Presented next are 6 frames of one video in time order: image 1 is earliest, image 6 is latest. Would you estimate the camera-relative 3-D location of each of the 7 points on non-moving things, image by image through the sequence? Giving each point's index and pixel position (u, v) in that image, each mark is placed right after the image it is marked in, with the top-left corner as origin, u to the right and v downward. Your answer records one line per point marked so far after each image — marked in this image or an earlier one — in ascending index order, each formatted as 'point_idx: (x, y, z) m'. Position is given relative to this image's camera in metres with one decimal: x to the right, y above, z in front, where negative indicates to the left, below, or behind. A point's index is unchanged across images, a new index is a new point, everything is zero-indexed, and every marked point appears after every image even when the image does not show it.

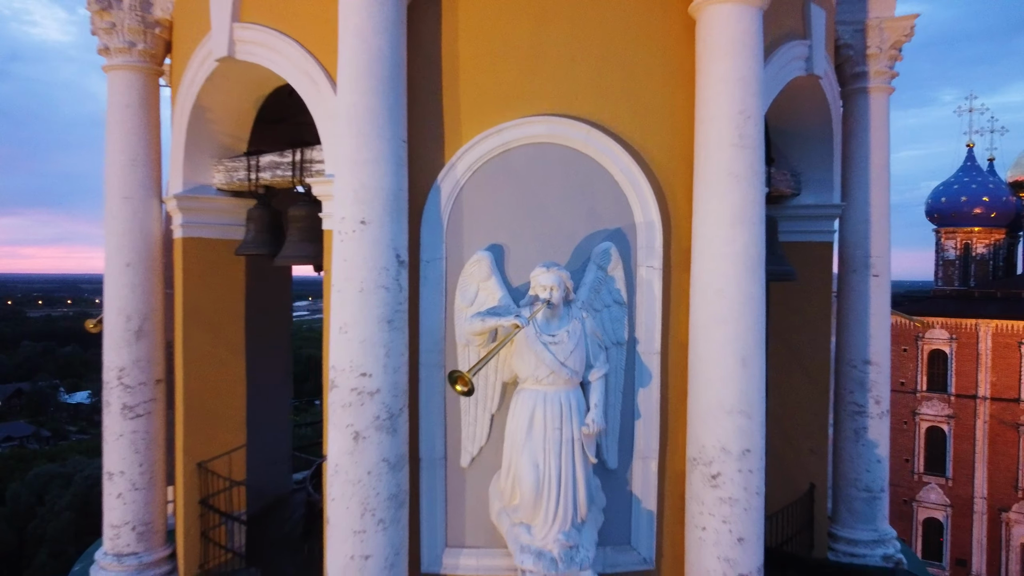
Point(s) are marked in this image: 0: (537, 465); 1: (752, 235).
0: (+0.1, -0.8, +3.2) m
1: (+1.1, +0.2, +3.3) m
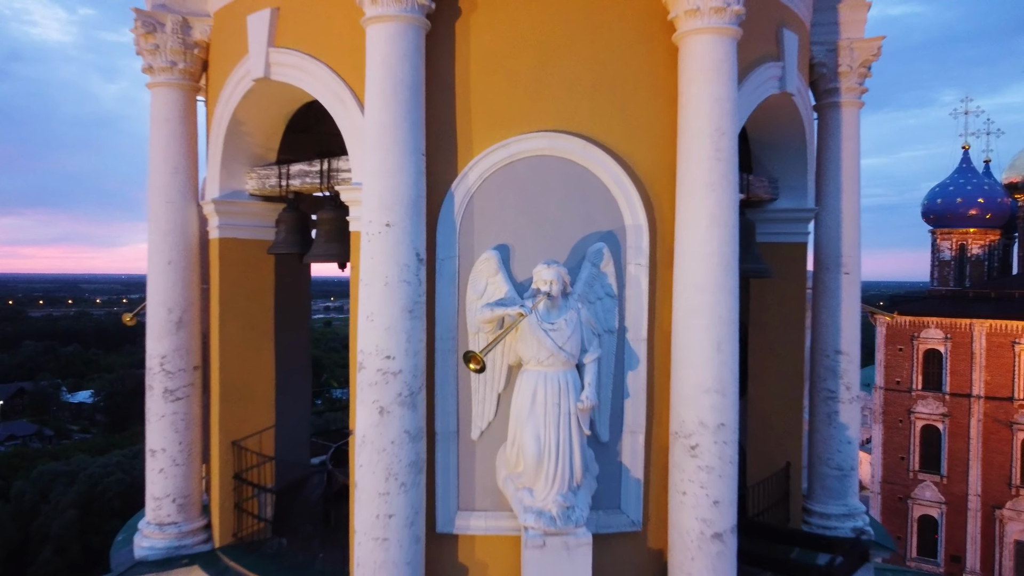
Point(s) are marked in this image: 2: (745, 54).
0: (+0.1, -0.8, +3.7) m
1: (+1.1, +0.3, +3.8) m
2: (+1.4, +1.4, +4.3) m
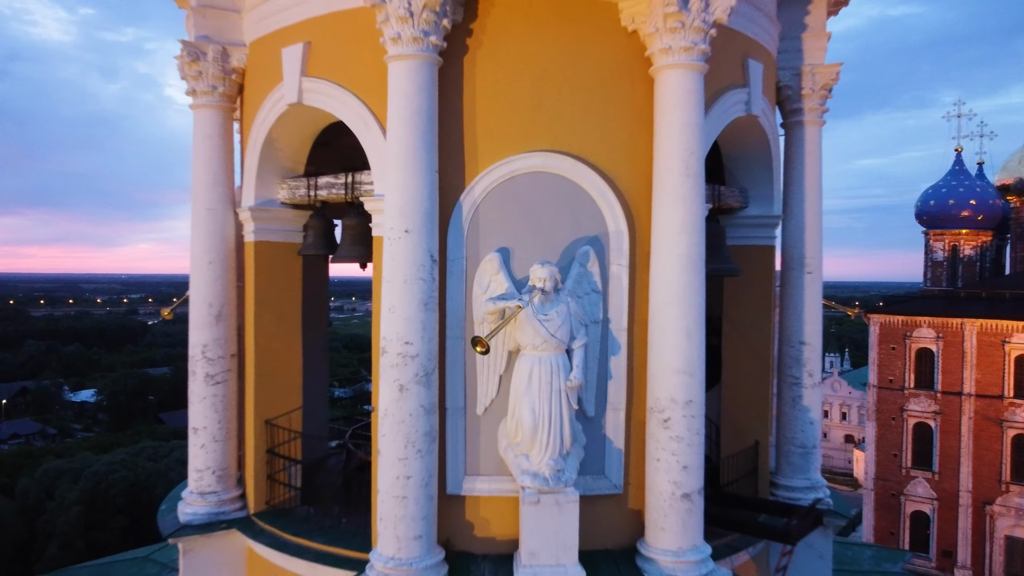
0: (+0.1, -0.7, +4.3) m
1: (+1.1, +0.3, +4.4) m
2: (+1.4, +1.4, +4.9) m
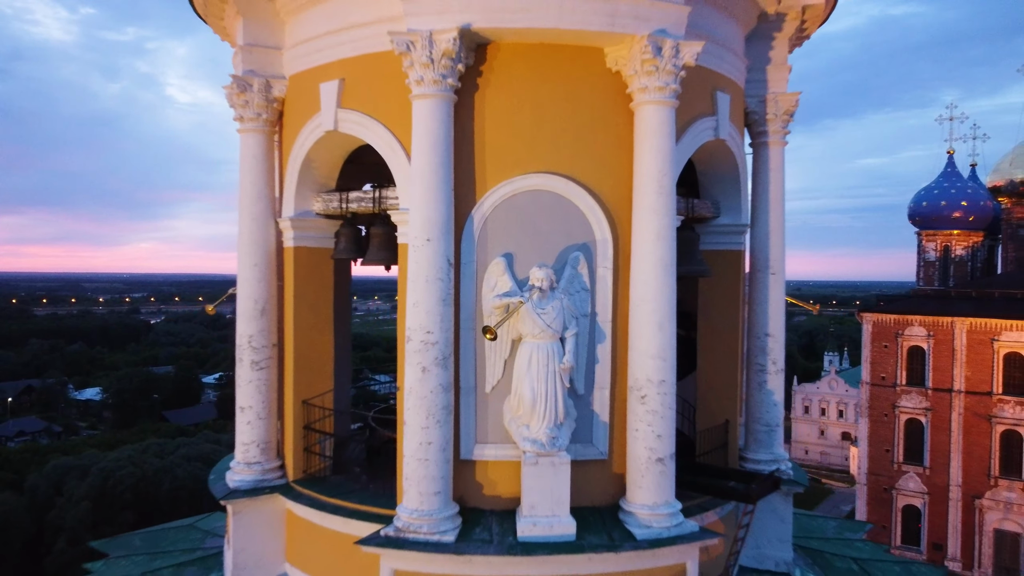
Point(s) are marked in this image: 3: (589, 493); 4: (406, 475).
0: (+0.2, -0.7, +5.2) m
1: (+1.1, +0.3, +5.3) m
2: (+1.4, +1.4, +5.8) m
3: (+0.6, -1.6, +5.6) m
4: (-0.8, -1.4, +5.3) m
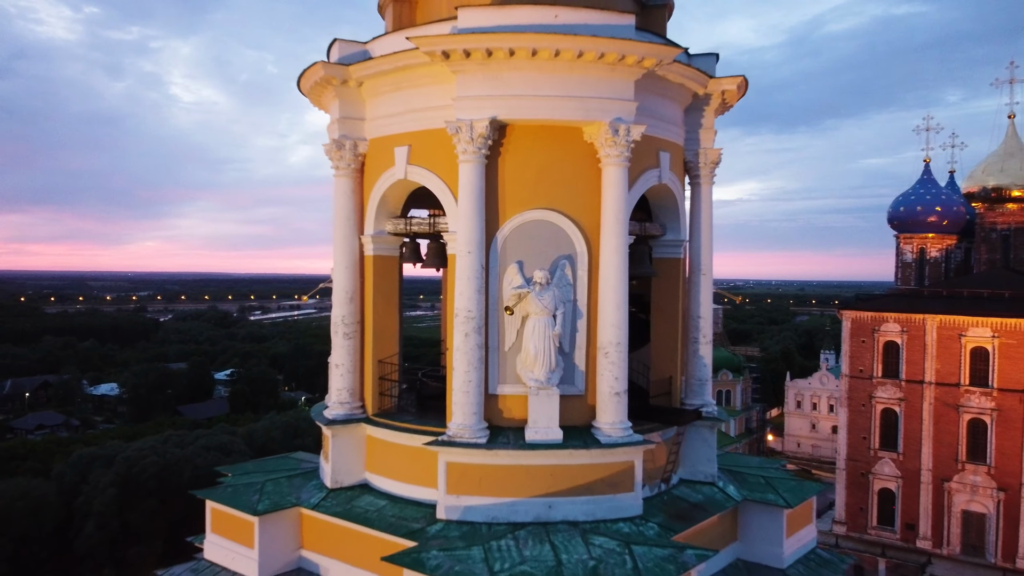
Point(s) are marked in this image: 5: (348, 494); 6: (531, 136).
0: (+0.3, -0.7, +8.2) m
1: (+1.3, +0.4, +8.3) m
2: (+1.5, +1.5, +8.8) m
3: (+0.7, -1.5, +8.6) m
4: (-0.7, -1.3, +8.3) m
5: (-2.1, -2.6, +9.3) m
6: (+0.2, +1.8, +8.4) m
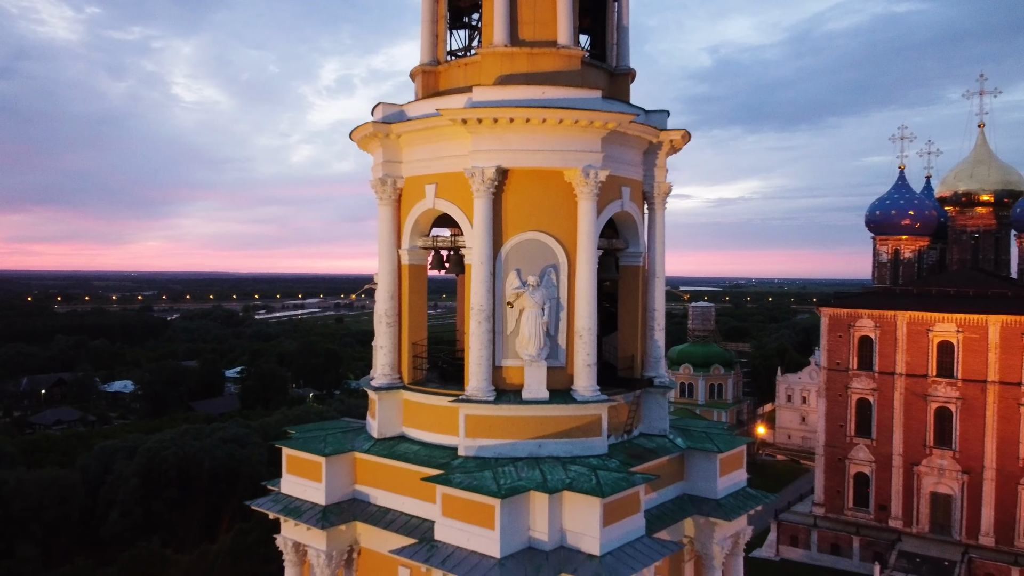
0: (+0.3, -0.7, +11.4) m
1: (+1.3, +0.3, +11.5) m
2: (+1.5, +1.5, +12.0) m
3: (+0.7, -1.5, +11.7) m
4: (-0.6, -1.3, +11.5) m
5: (-2.1, -2.7, +12.4) m
6: (+0.2, +1.8, +11.6) m
